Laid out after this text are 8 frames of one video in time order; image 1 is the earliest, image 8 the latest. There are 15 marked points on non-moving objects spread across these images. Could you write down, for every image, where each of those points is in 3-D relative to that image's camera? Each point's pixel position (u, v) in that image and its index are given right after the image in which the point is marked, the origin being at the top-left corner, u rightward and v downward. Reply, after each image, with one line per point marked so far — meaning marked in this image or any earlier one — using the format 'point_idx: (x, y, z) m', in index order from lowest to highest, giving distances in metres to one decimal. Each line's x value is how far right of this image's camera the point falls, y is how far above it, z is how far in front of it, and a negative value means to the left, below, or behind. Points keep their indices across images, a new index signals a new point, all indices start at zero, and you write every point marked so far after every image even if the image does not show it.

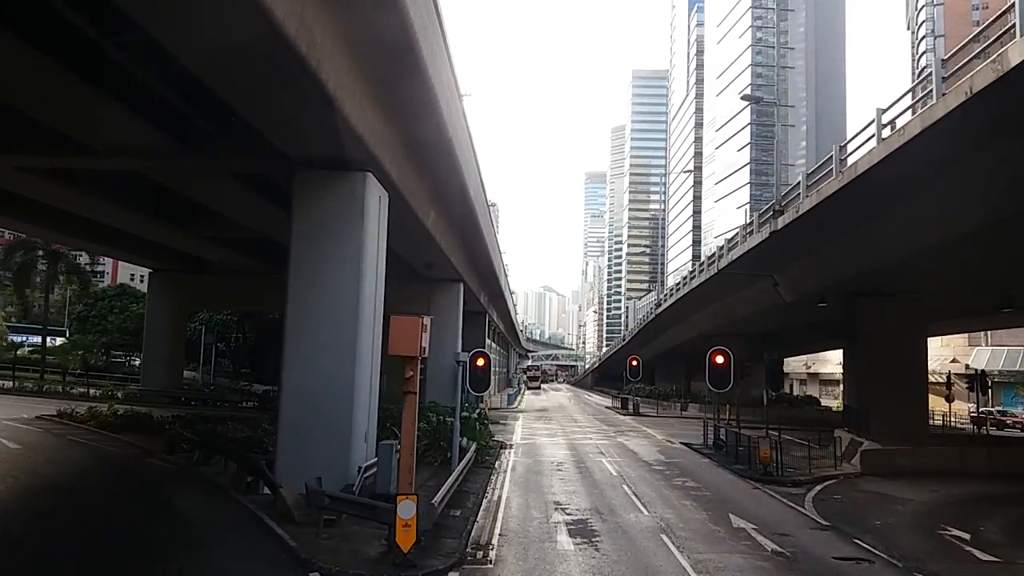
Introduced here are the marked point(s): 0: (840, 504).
0: (+5.5, -3.6, +15.8) m
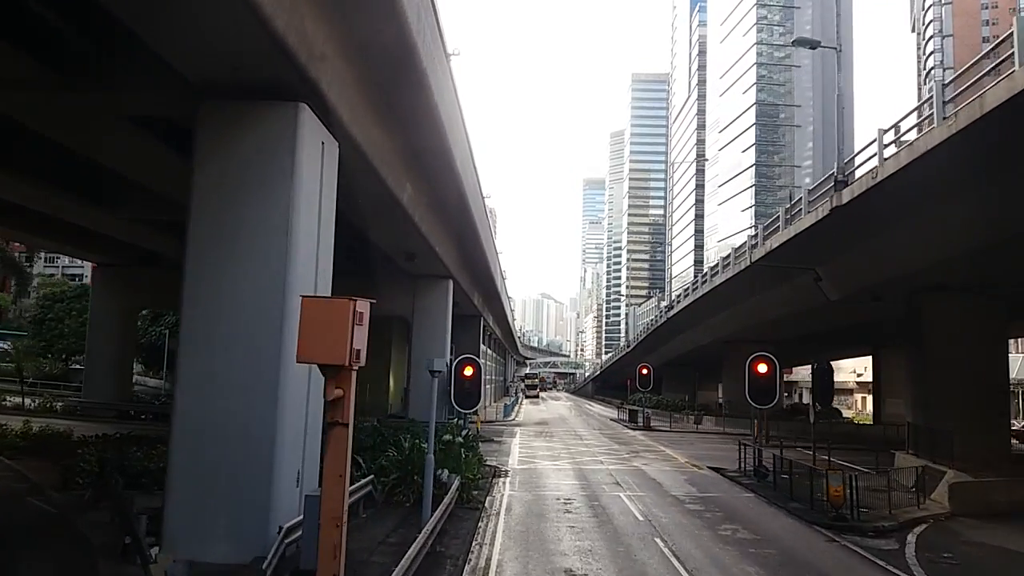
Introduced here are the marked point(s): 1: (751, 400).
0: (+5.4, -3.4, +11.5) m
1: (+4.8, -2.3, +19.1) m
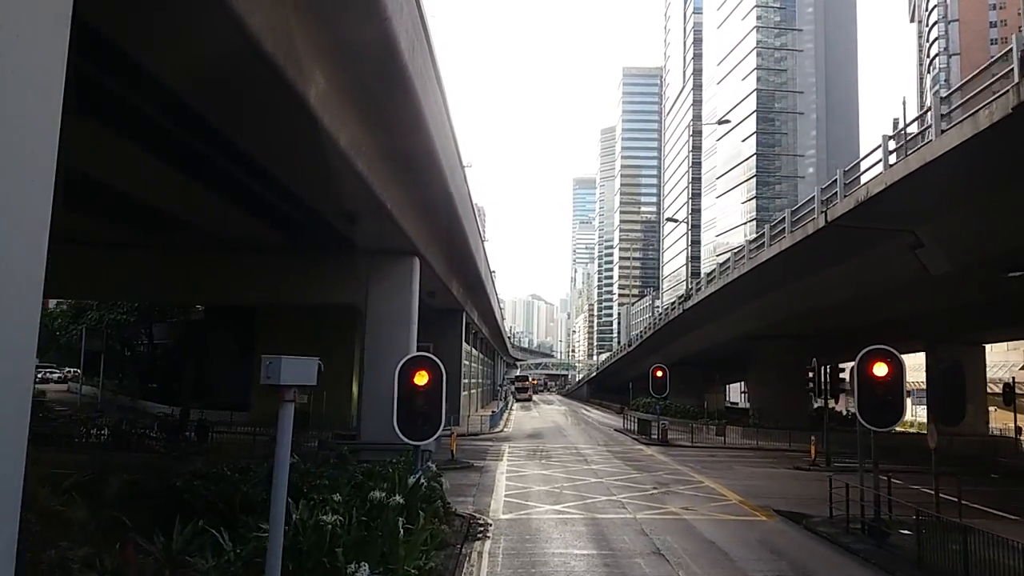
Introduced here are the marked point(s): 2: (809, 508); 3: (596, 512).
0: (+5.3, -2.9, +4.9) m
1: (+4.6, -1.7, +12.4) m
2: (+4.9, -3.6, +15.7) m
3: (+1.3, -3.6, +15.0) m
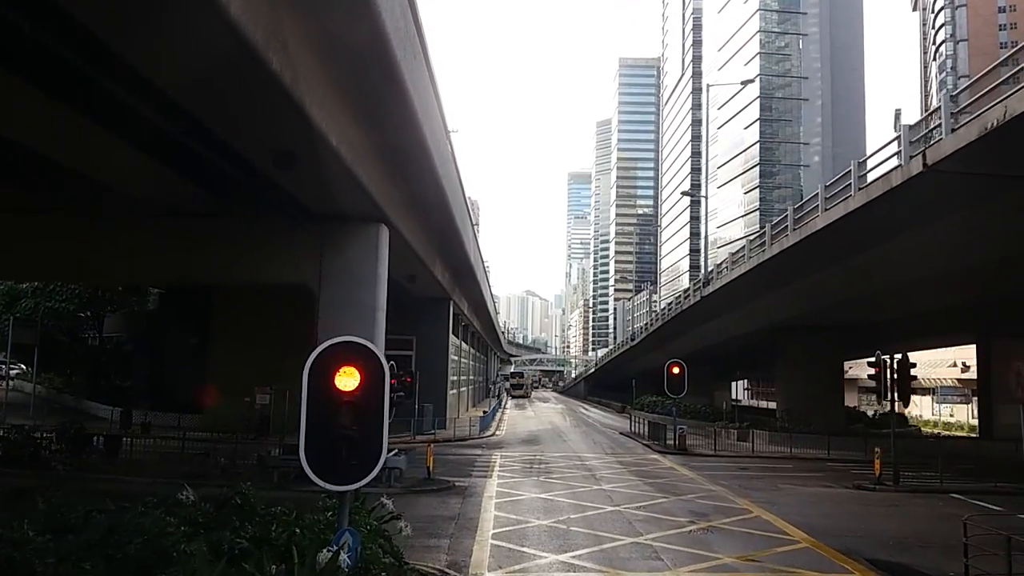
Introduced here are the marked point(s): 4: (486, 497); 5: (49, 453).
0: (+5.2, -2.5, +0.5) m
1: (+4.5, -1.3, +8.0) m
2: (+4.8, -3.2, +11.3) m
3: (+1.2, -3.1, +10.6) m
4: (-0.4, -3.6, +16.2) m
5: (-8.7, -3.1, +17.5) m
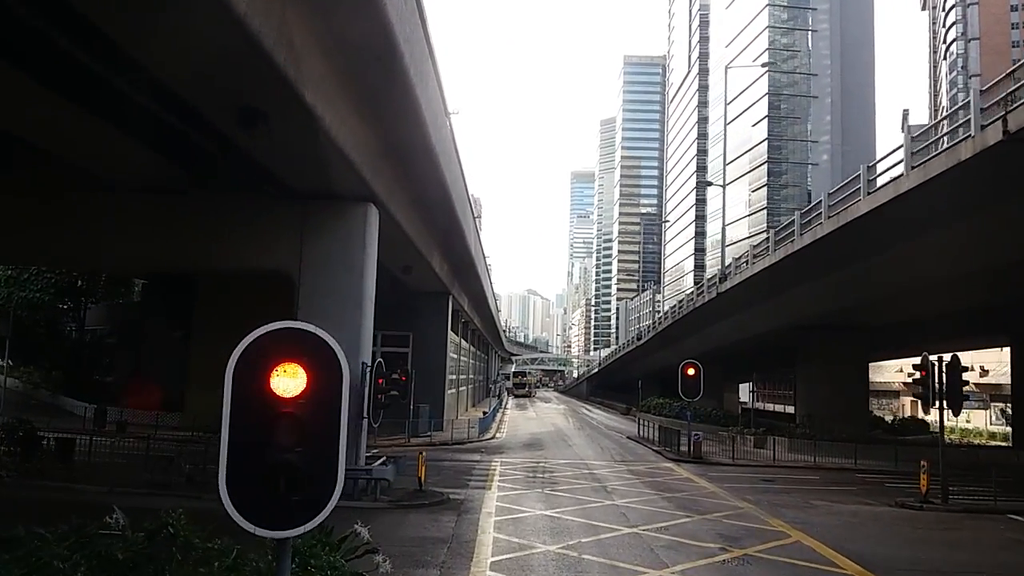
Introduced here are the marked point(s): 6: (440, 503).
0: (+5.2, -2.4, -1.4) m
1: (+4.5, -1.2, +6.1) m
2: (+4.8, -3.1, +9.4) m
3: (+1.2, -3.0, +8.6) m
4: (-0.4, -3.4, +14.2) m
5: (-8.6, -2.8, +15.6) m
6: (-1.1, -3.4, +14.9) m
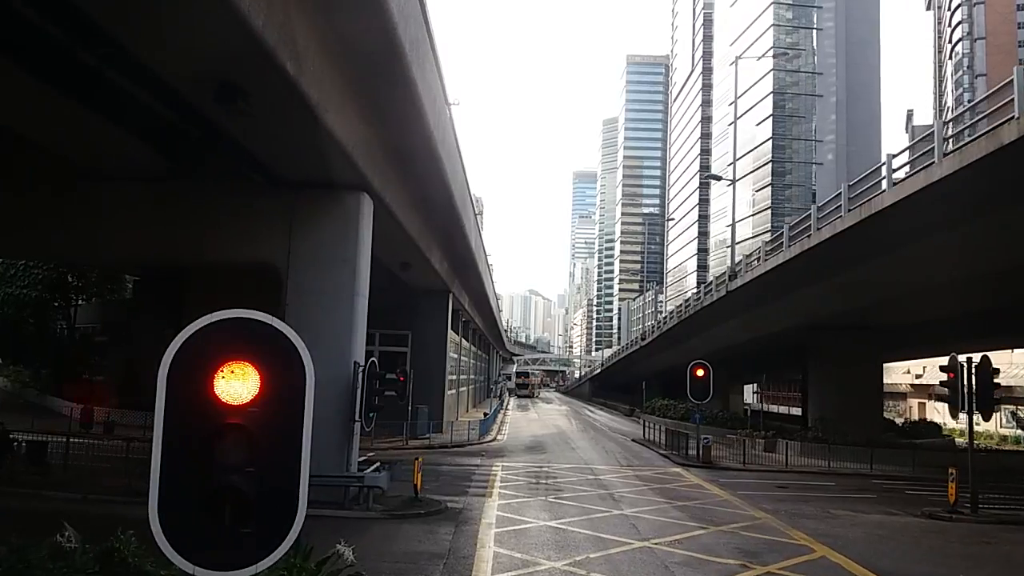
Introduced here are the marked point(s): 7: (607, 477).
0: (+5.2, -2.3, -2.4) m
1: (+4.5, -1.1, +5.1) m
2: (+4.9, -3.0, +8.4) m
3: (+1.2, -2.9, +7.7) m
4: (-0.4, -3.3, +13.3) m
5: (-8.6, -2.7, +14.7) m
6: (-1.1, -3.3, +13.9) m
7: (+2.0, -4.0, +19.6) m
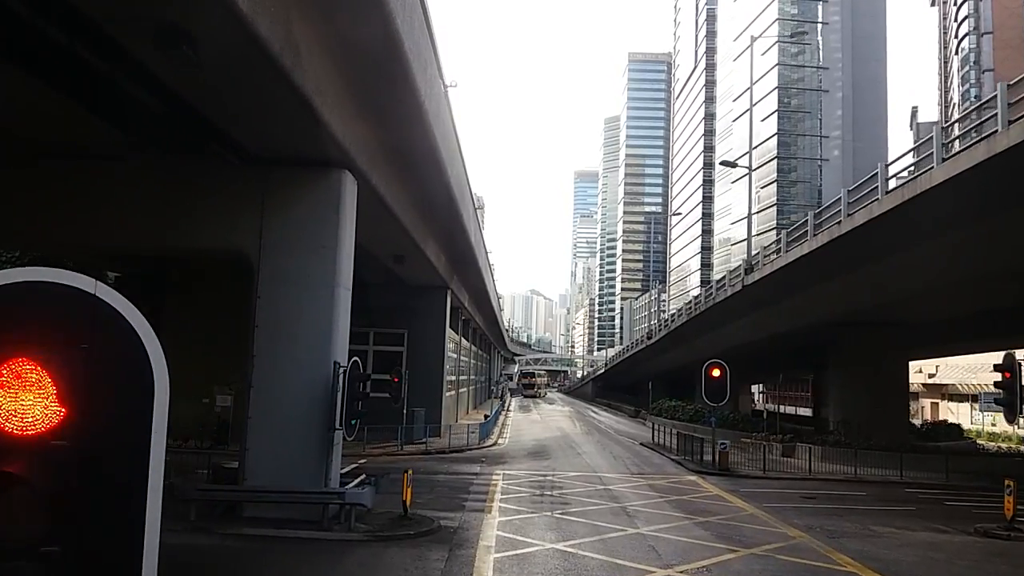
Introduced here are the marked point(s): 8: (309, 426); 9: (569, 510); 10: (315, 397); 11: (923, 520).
0: (+5.2, -2.1, -4.1) m
1: (+4.5, -1.0, +3.5) m
2: (+4.9, -2.9, +6.7) m
3: (+1.3, -2.8, +6.0) m
4: (-0.4, -3.2, +11.6) m
5: (-8.6, -2.6, +13.0) m
6: (-1.1, -3.2, +12.3) m
7: (+2.0, -3.8, +17.9) m
8: (-2.8, -1.9, +13.0) m
9: (+0.9, -3.5, +14.9) m
10: (-2.7, -1.5, +13.1) m
11: (+6.4, -3.6, +14.6) m
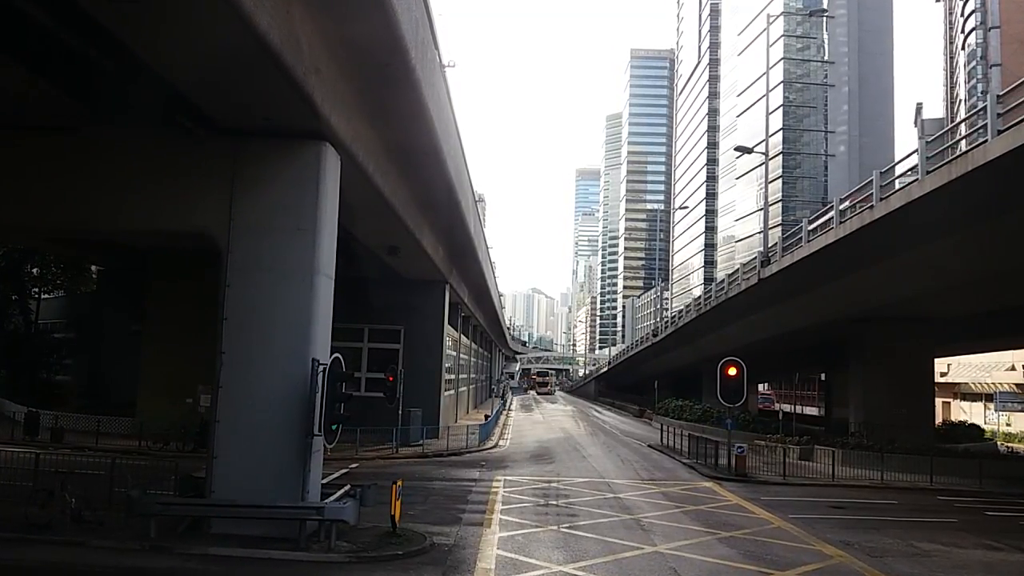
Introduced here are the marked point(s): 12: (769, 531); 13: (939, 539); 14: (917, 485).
0: (+5.2, -2.0, -5.5) m
1: (+4.6, -0.8, +2.0) m
2: (+4.9, -2.7, +5.3) m
3: (+1.3, -2.6, +4.6) m
4: (-0.3, -3.1, +10.2) m
5: (-8.5, -2.4, +11.6) m
6: (-1.1, -3.0, +10.8) m
7: (+2.0, -3.7, +16.5) m
8: (-2.8, -1.8, +11.6) m
9: (+1.0, -3.4, +13.5) m
10: (-2.7, -1.4, +11.7) m
11: (+6.4, -3.4, +13.2) m
12: (+3.6, -3.4, +13.1) m
13: (+5.8, -3.4, +12.8) m
14: (+8.4, -4.0, +19.3) m
